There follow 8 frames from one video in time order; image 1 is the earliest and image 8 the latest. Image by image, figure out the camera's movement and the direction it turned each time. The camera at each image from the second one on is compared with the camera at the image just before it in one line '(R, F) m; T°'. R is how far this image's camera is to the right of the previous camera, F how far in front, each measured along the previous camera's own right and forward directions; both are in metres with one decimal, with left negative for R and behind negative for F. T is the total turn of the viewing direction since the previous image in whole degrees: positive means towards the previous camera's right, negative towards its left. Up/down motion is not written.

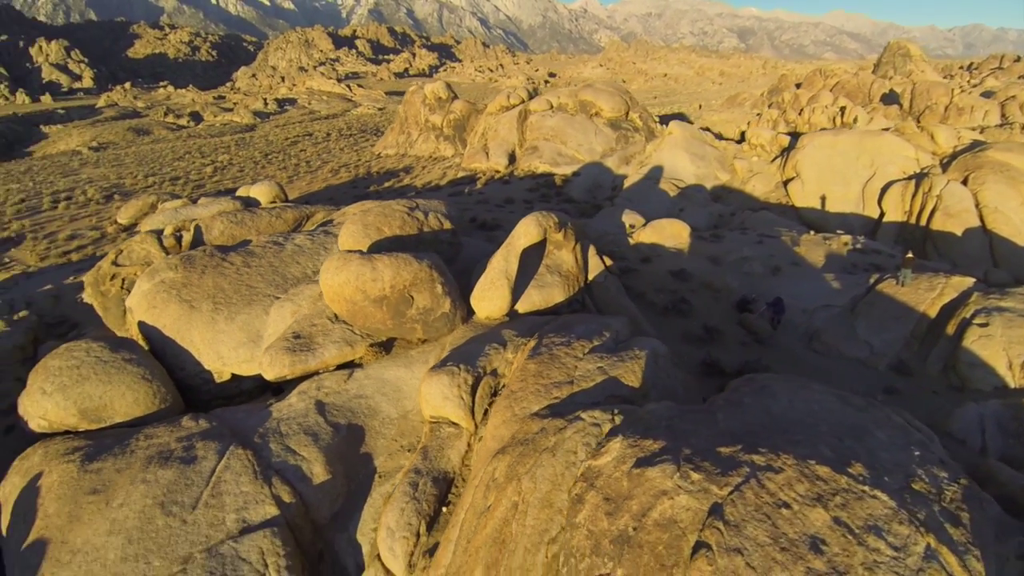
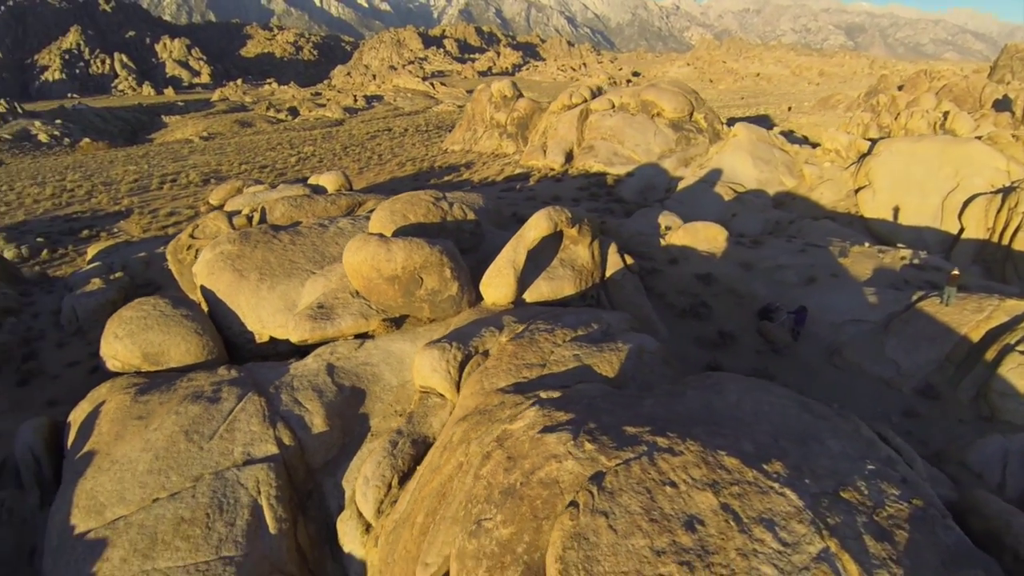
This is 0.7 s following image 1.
(+1.0, -0.3) m; -8°
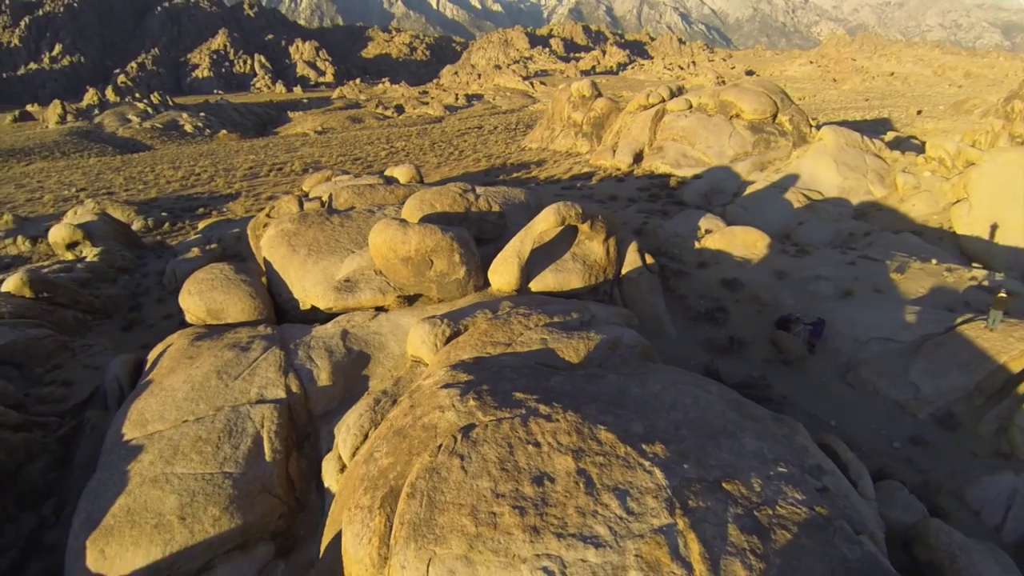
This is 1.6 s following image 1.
(+1.4, -0.3) m; -11°
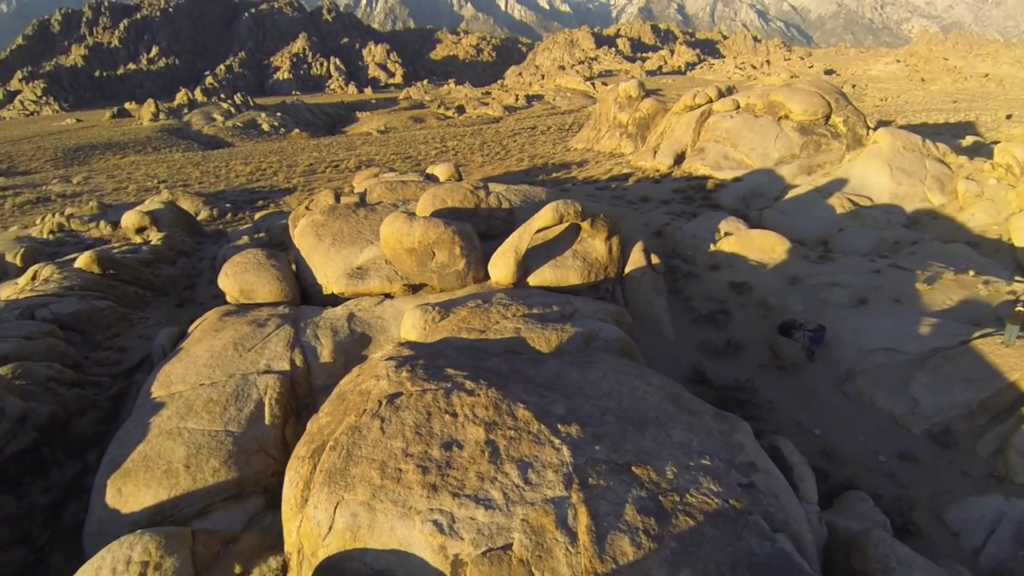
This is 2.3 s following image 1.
(+1.0, -0.3) m; -7°
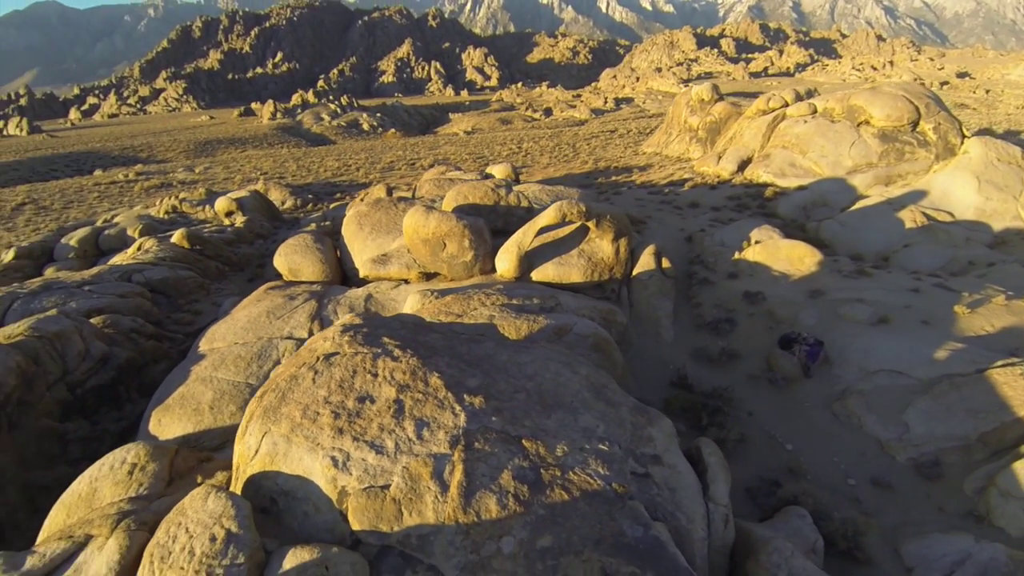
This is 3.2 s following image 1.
(+1.4, -0.3) m; -10°
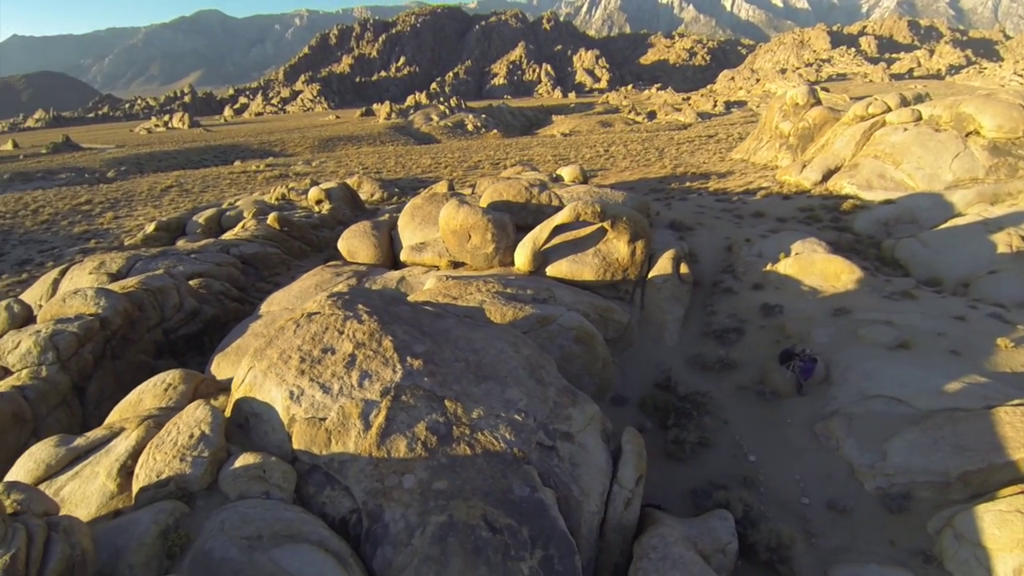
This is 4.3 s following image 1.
(+1.6, -0.5) m; -11°
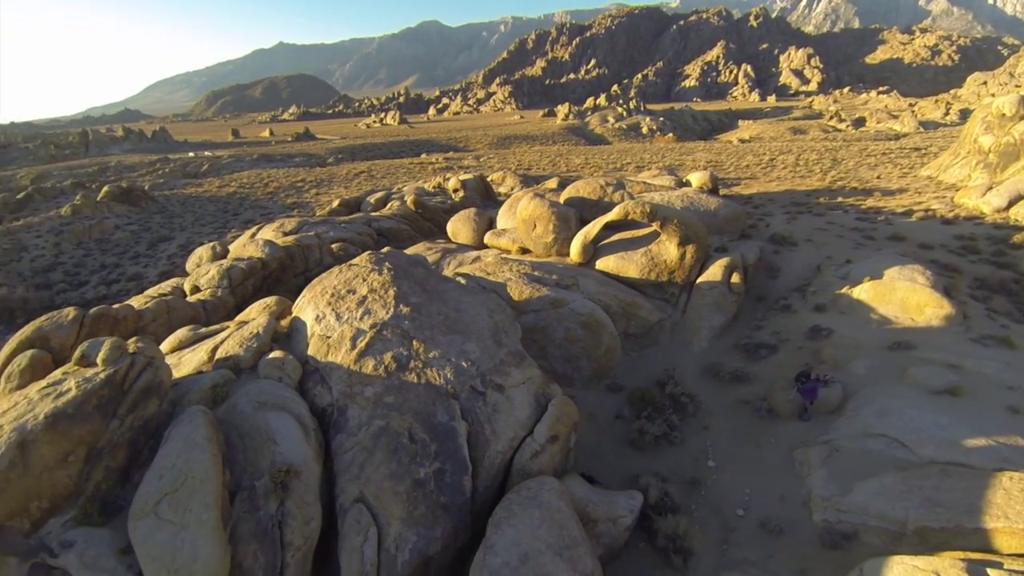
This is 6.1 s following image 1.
(+2.4, -0.6) m; -19°
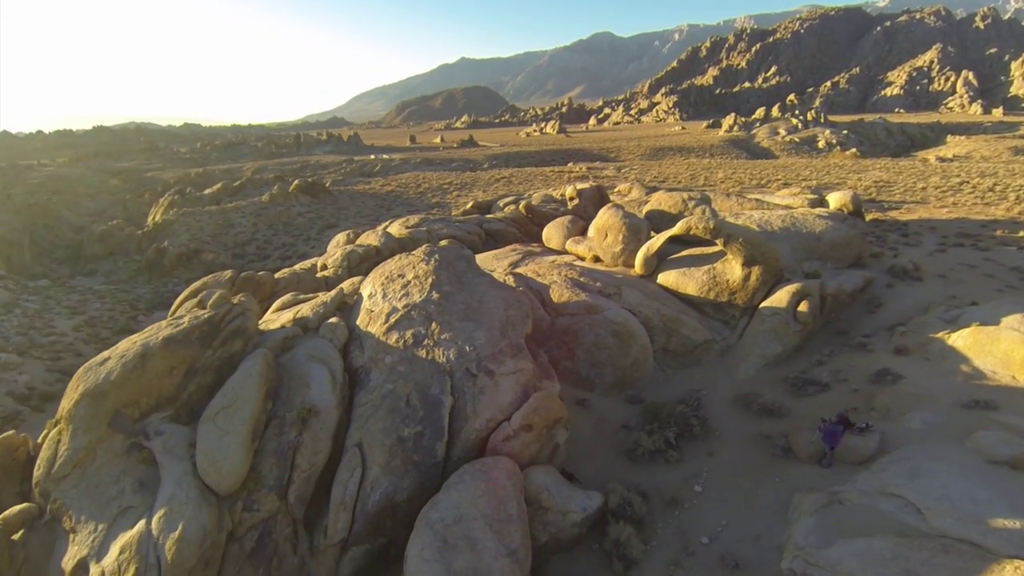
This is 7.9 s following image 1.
(+1.9, -0.3) m; -17°
